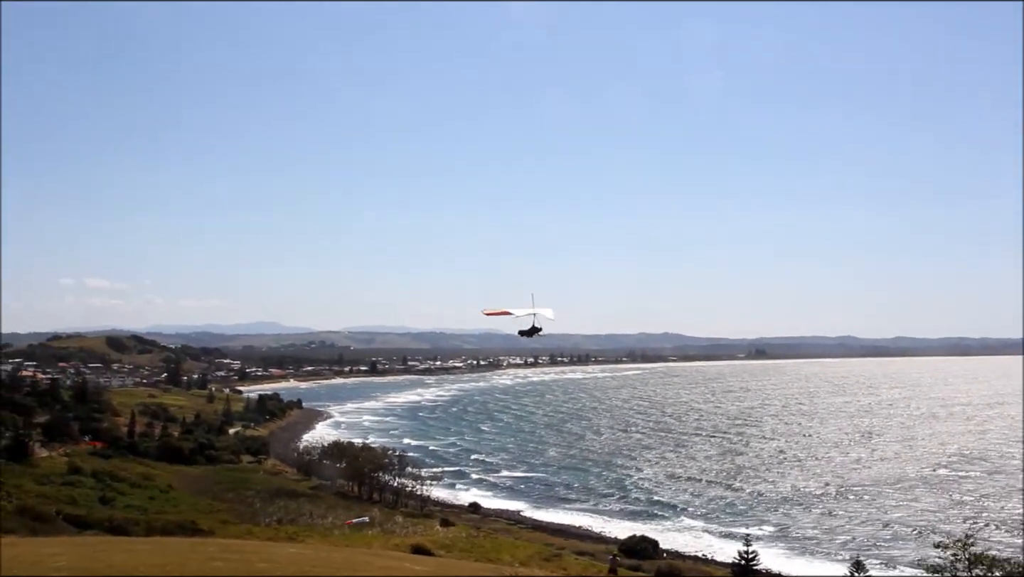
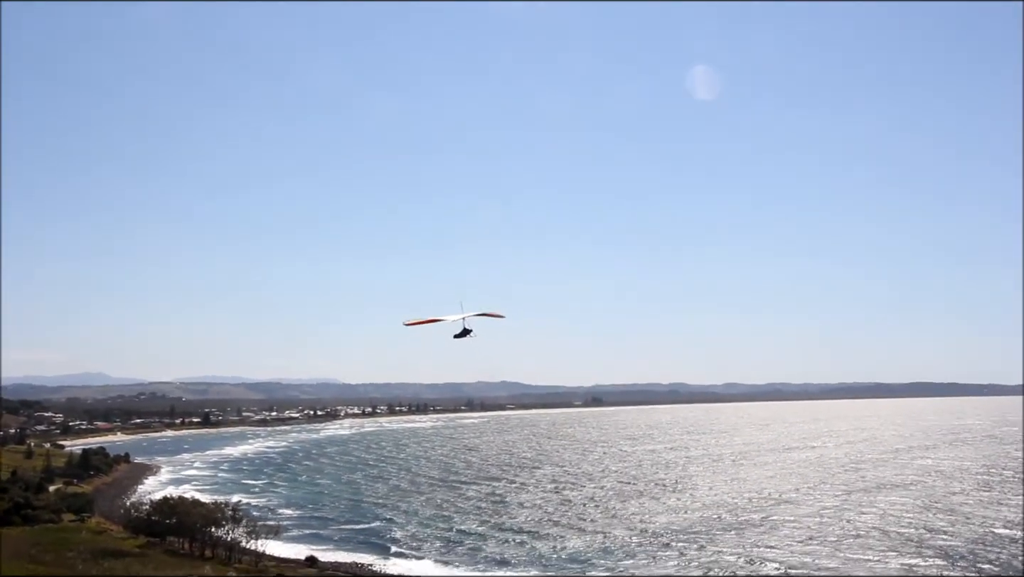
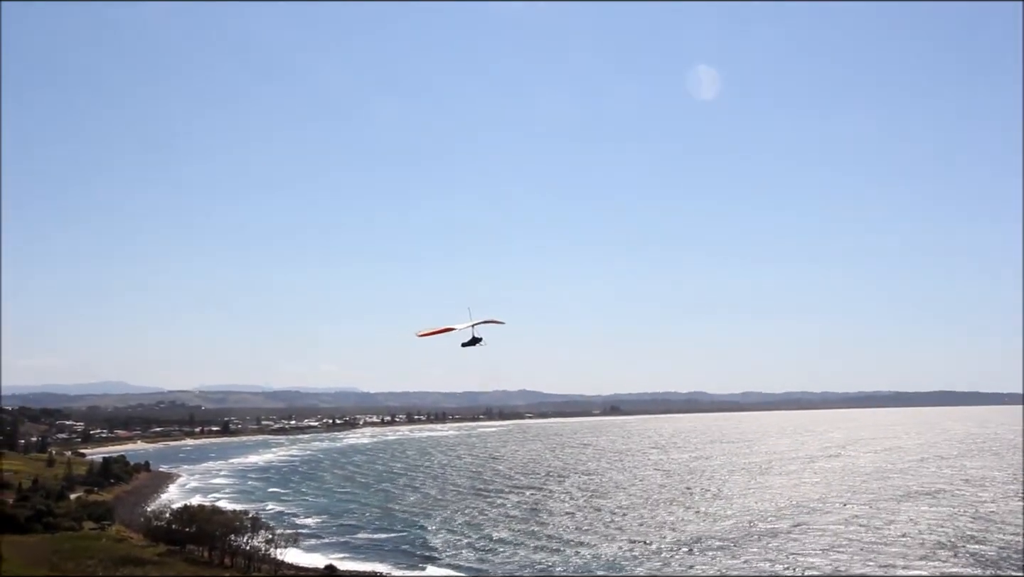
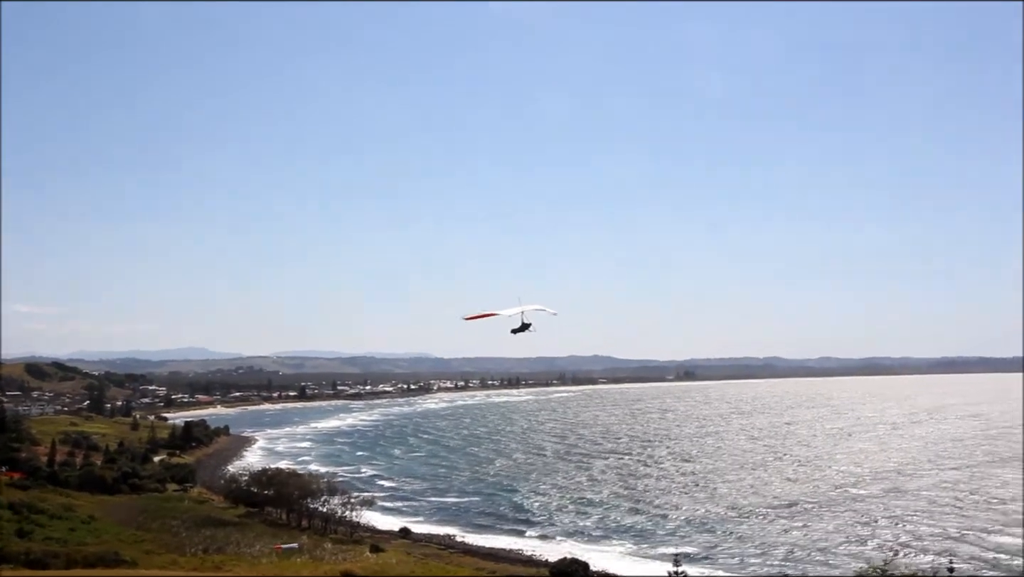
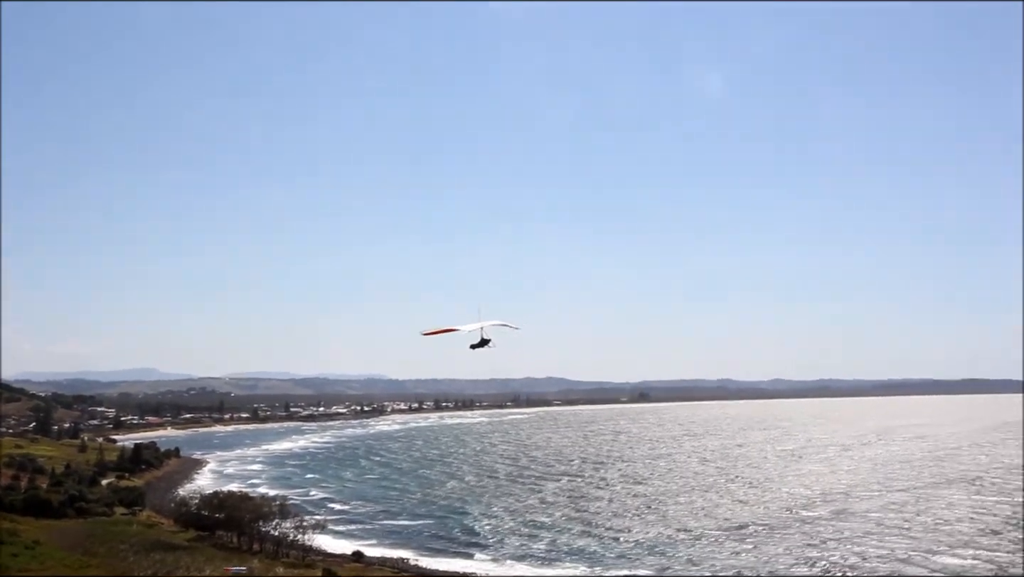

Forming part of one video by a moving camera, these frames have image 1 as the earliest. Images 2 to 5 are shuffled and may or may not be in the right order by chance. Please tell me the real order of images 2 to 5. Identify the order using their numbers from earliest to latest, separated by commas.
4, 5, 3, 2
